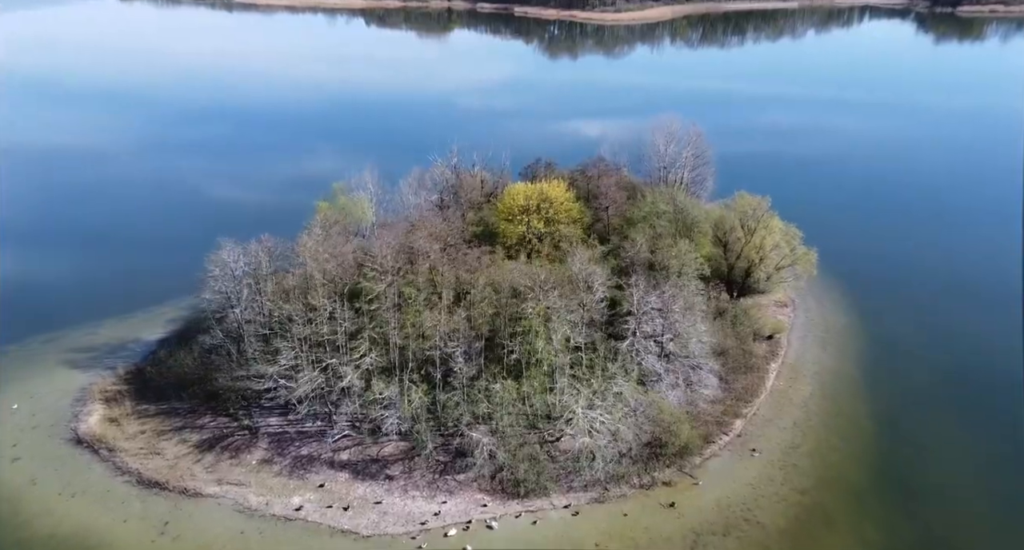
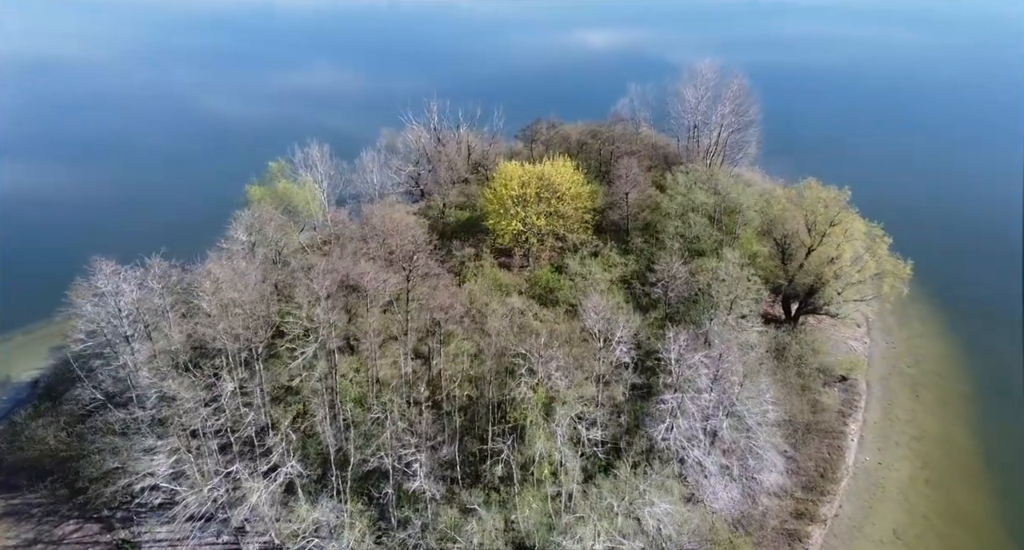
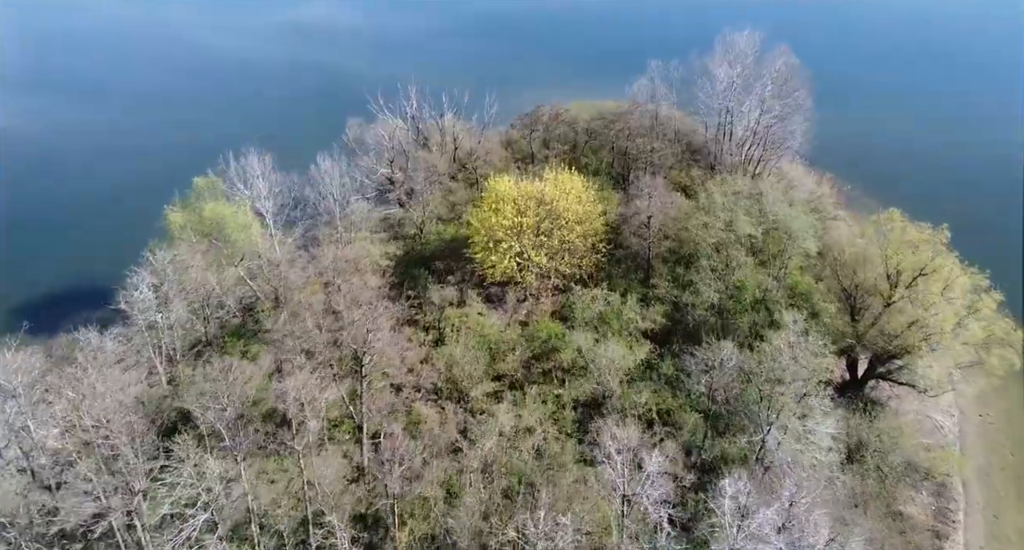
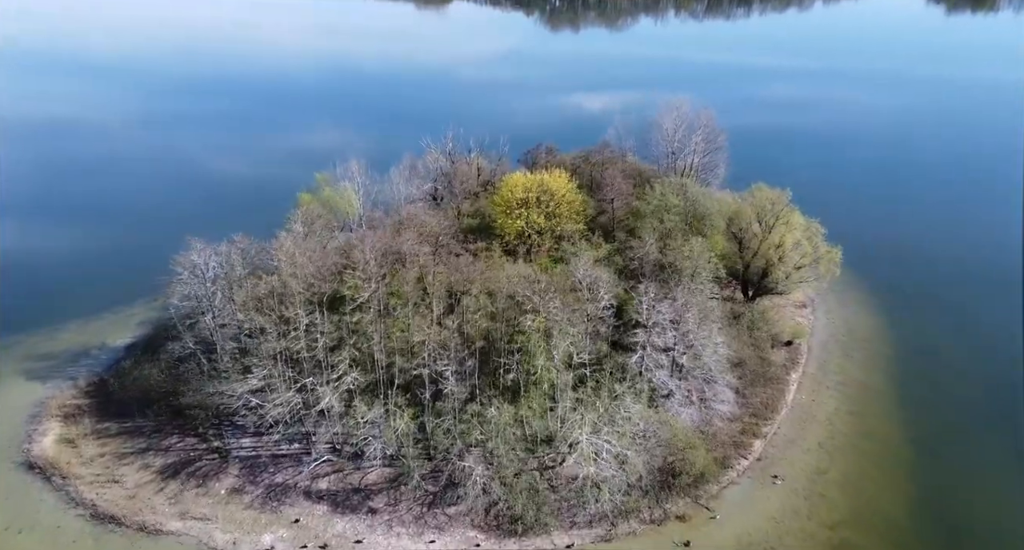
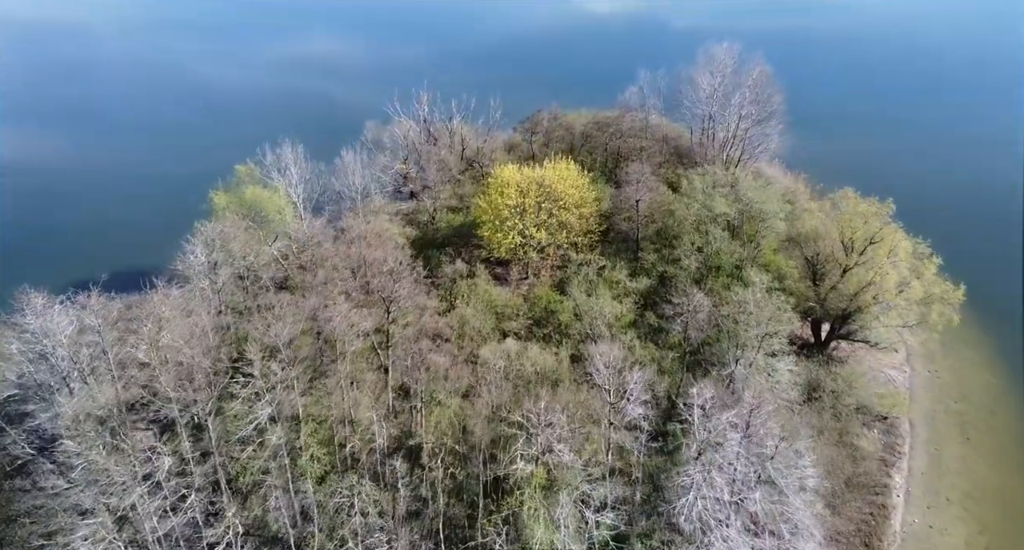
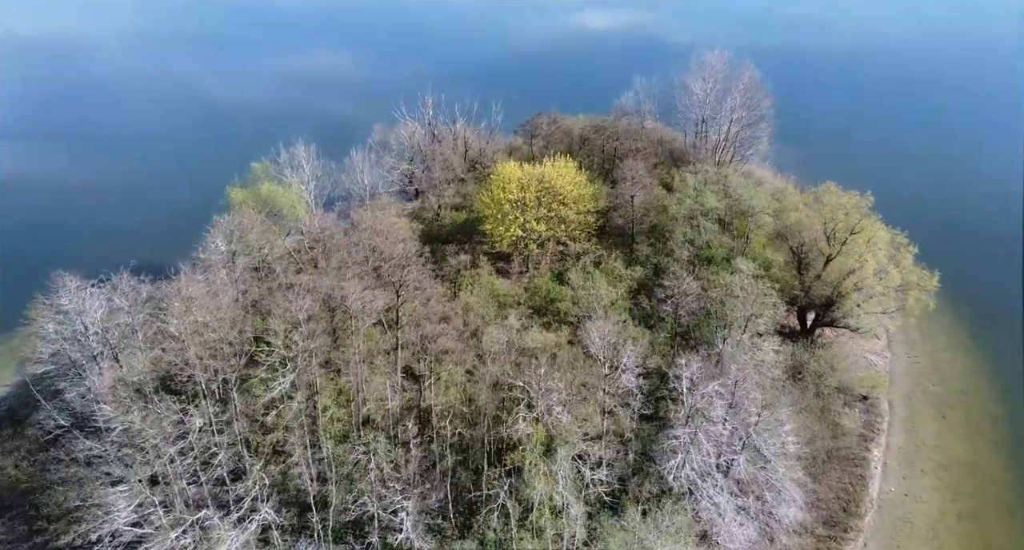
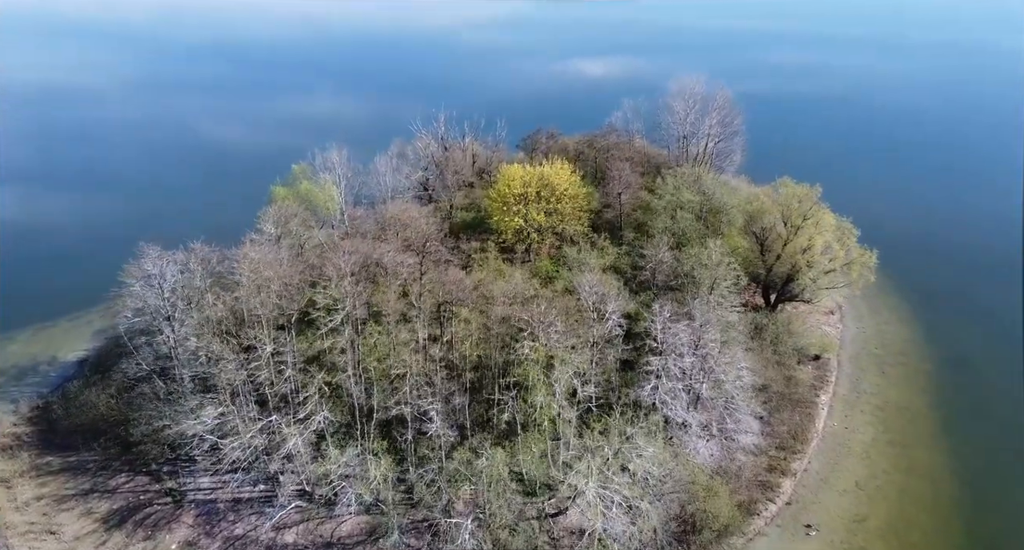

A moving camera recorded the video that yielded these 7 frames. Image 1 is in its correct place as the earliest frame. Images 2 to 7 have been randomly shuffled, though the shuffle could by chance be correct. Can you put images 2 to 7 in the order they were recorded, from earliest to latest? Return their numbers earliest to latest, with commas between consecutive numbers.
4, 7, 2, 6, 5, 3
